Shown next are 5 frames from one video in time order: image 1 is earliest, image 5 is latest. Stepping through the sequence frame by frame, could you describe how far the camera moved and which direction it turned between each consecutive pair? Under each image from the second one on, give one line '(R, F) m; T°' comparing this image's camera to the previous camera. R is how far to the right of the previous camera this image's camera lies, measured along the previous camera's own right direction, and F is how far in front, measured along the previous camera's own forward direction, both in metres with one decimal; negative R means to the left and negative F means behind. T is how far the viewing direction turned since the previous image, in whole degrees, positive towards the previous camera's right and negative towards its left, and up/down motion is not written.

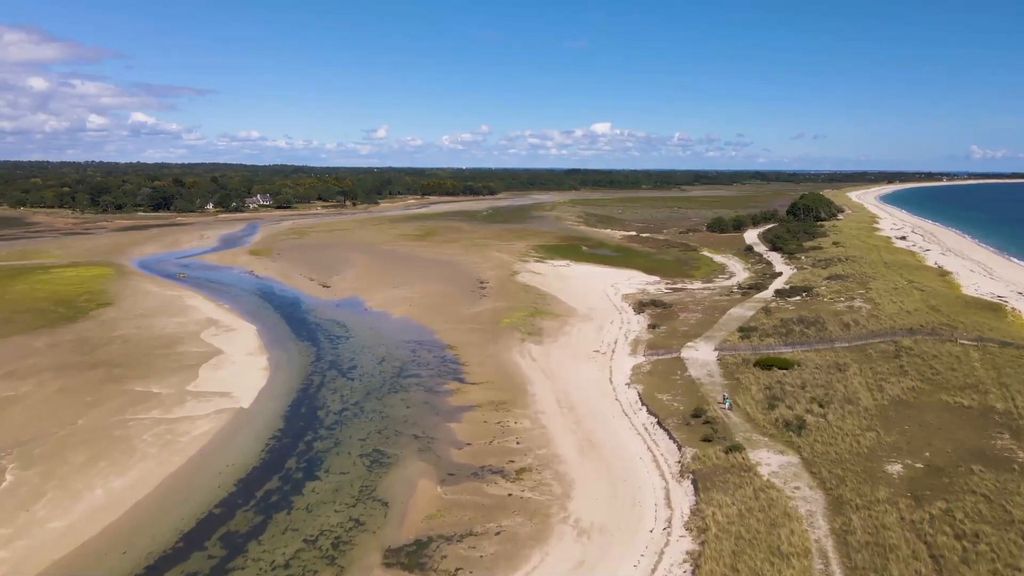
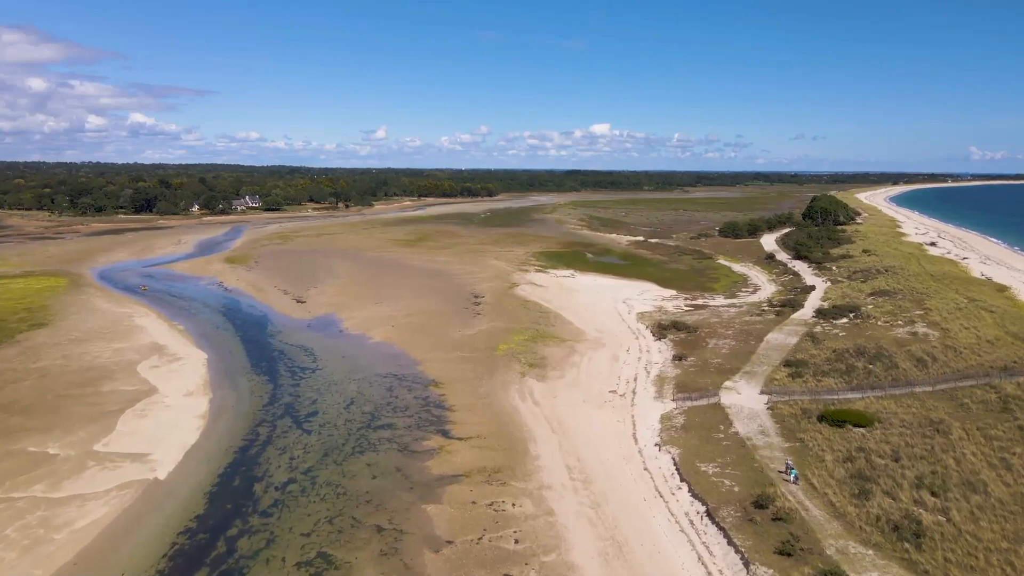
(0.0, +4.3) m; 0°
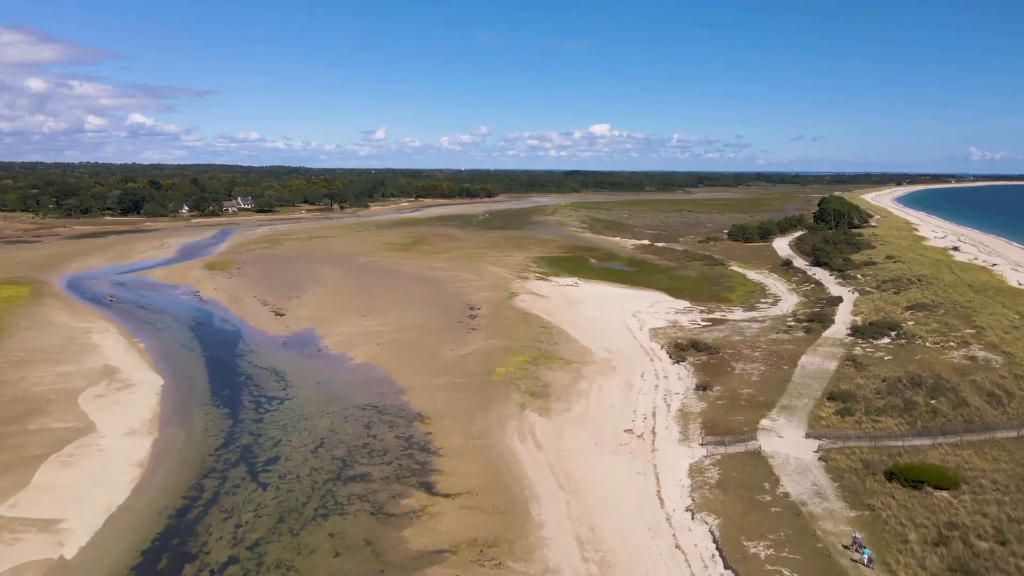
(0.0, +2.9) m; 0°
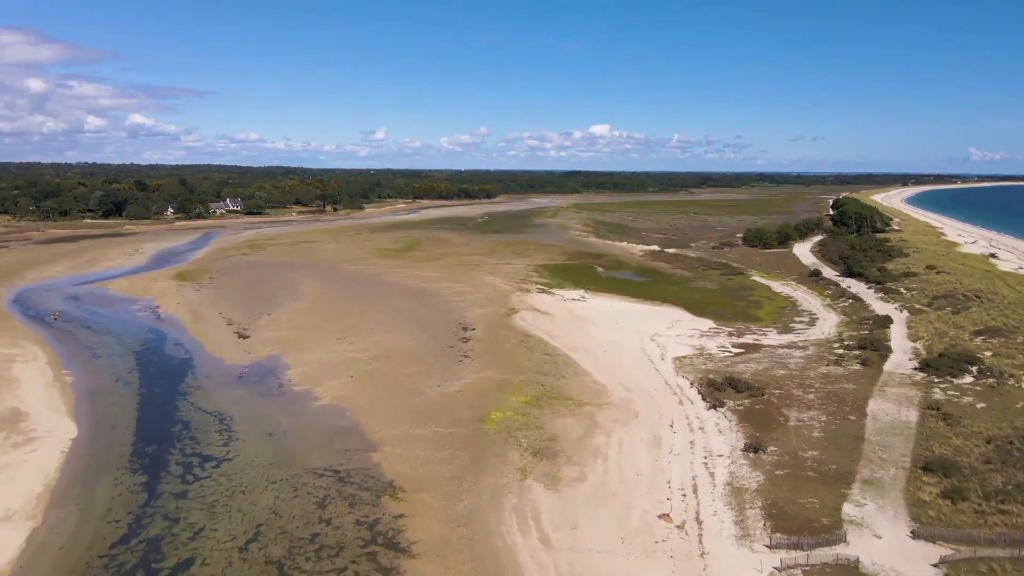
(0.0, +4.1) m; 0°
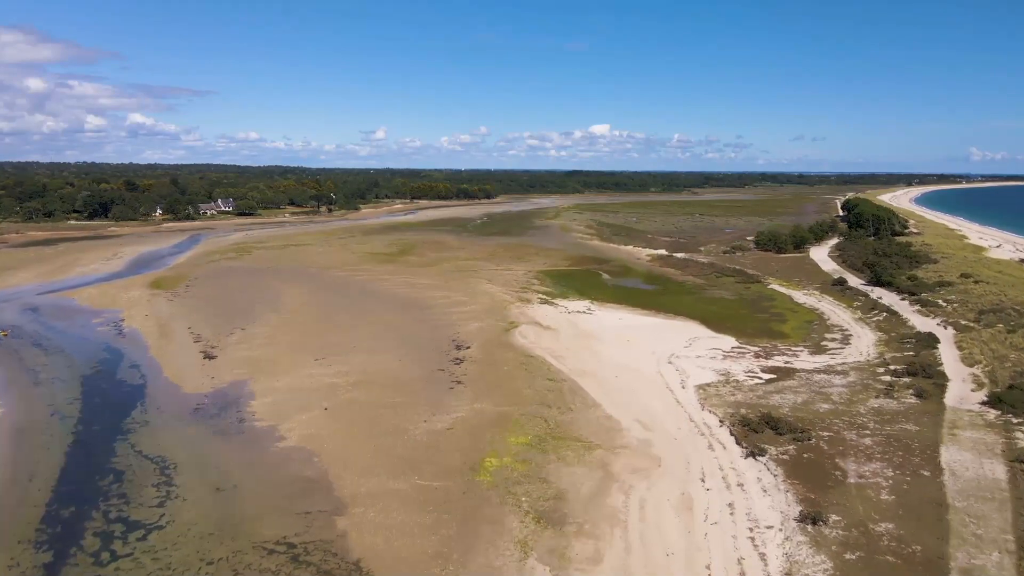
(+0.1, +2.9) m; 0°
